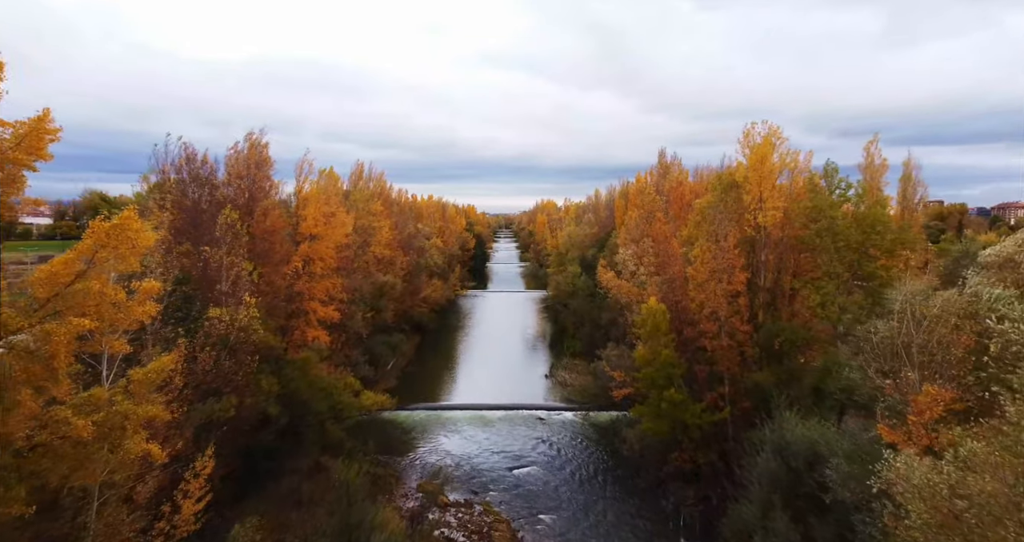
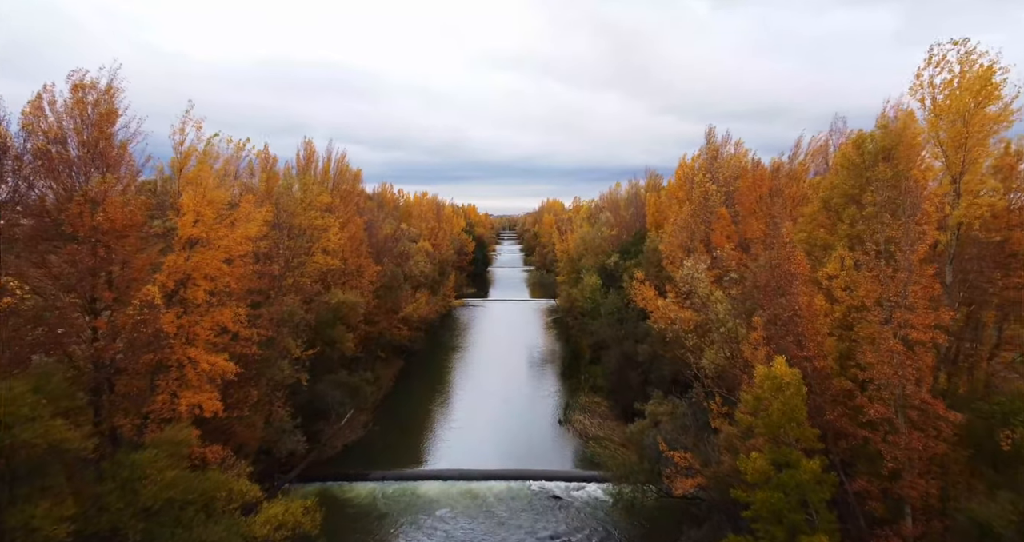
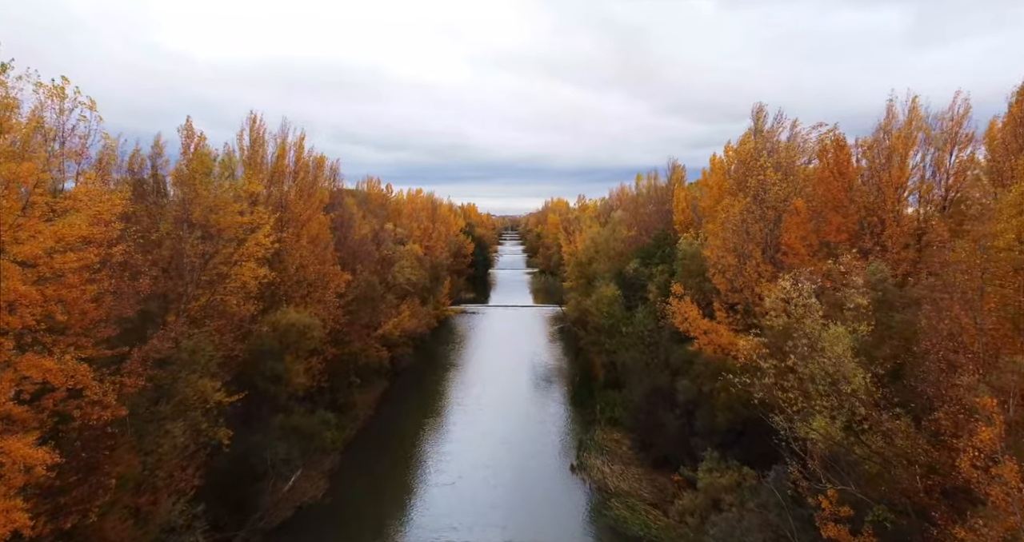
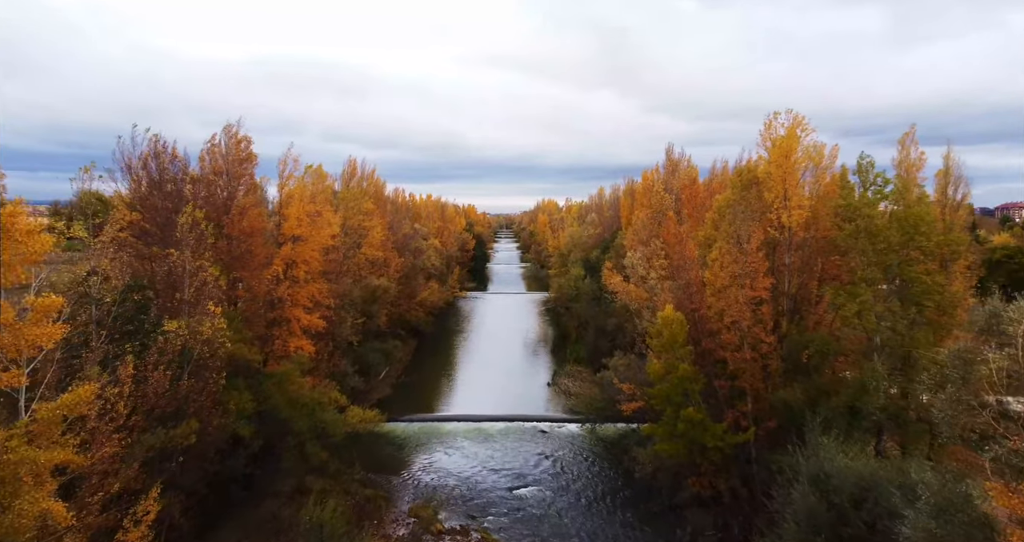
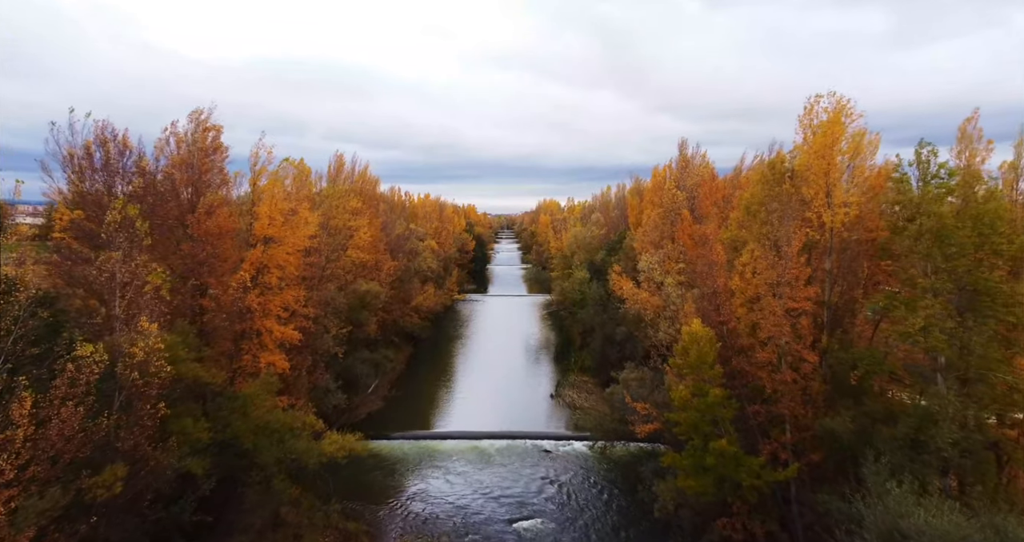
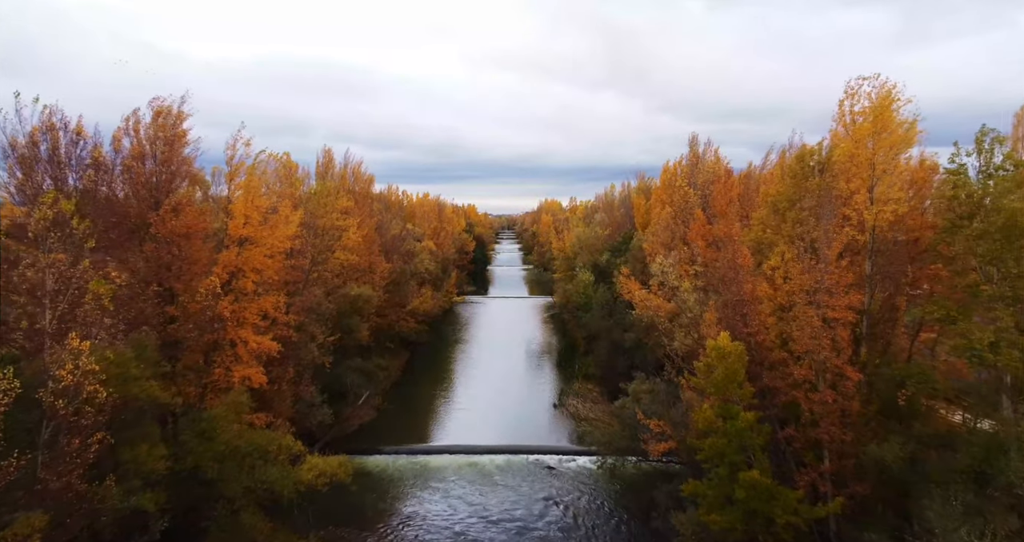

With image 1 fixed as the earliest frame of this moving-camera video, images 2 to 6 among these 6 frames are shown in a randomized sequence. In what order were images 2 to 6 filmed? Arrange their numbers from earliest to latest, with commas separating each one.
4, 5, 6, 2, 3
